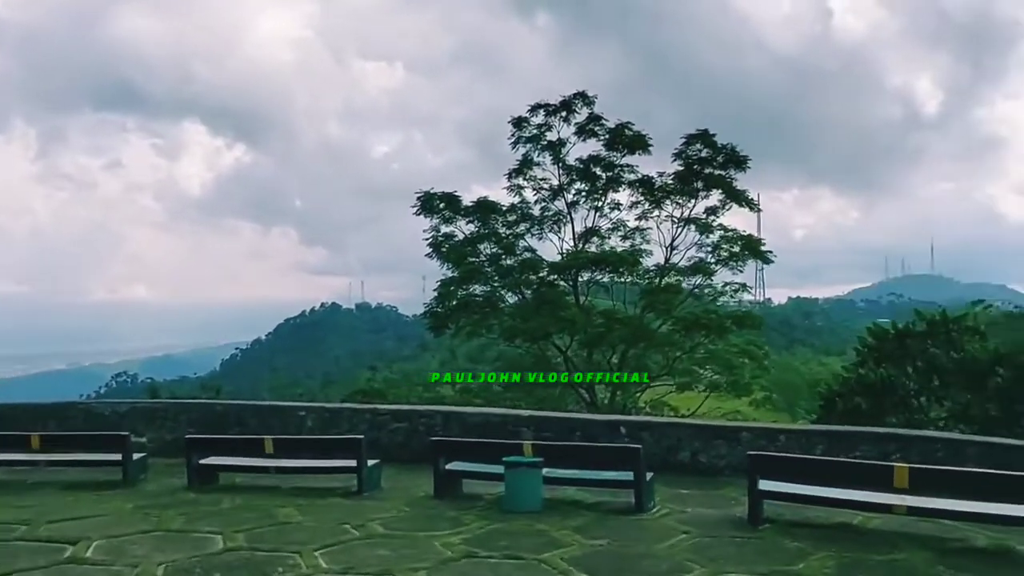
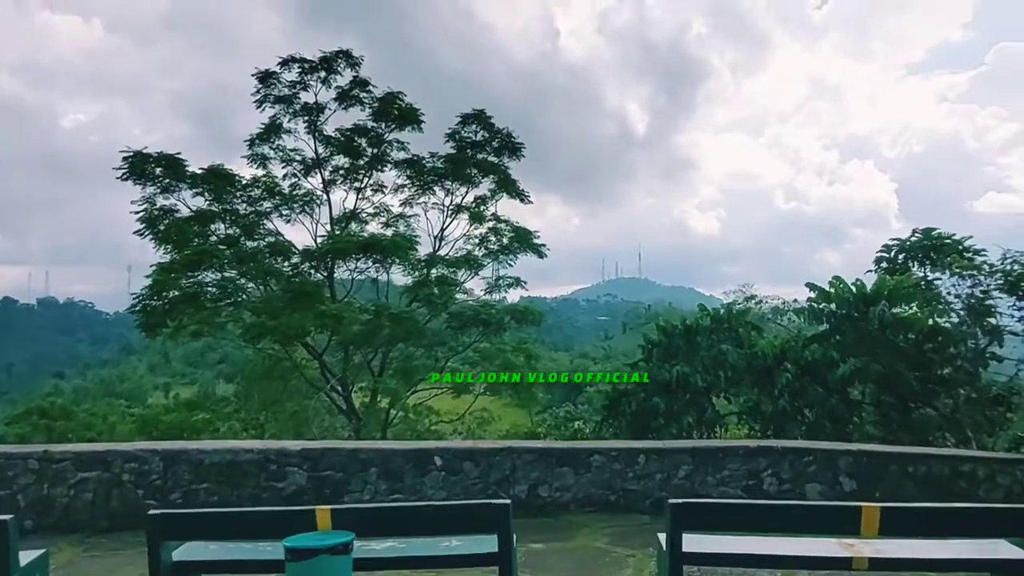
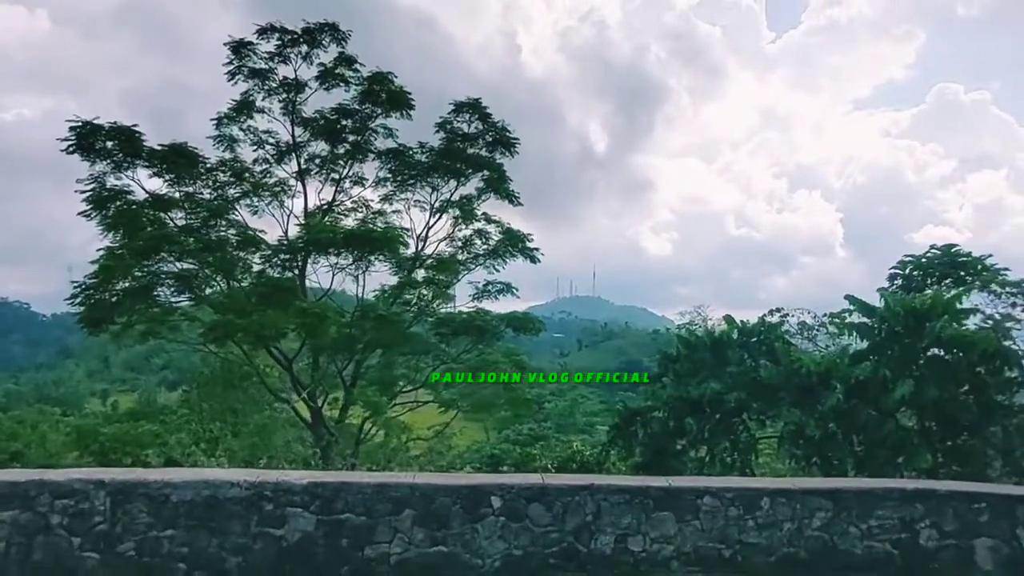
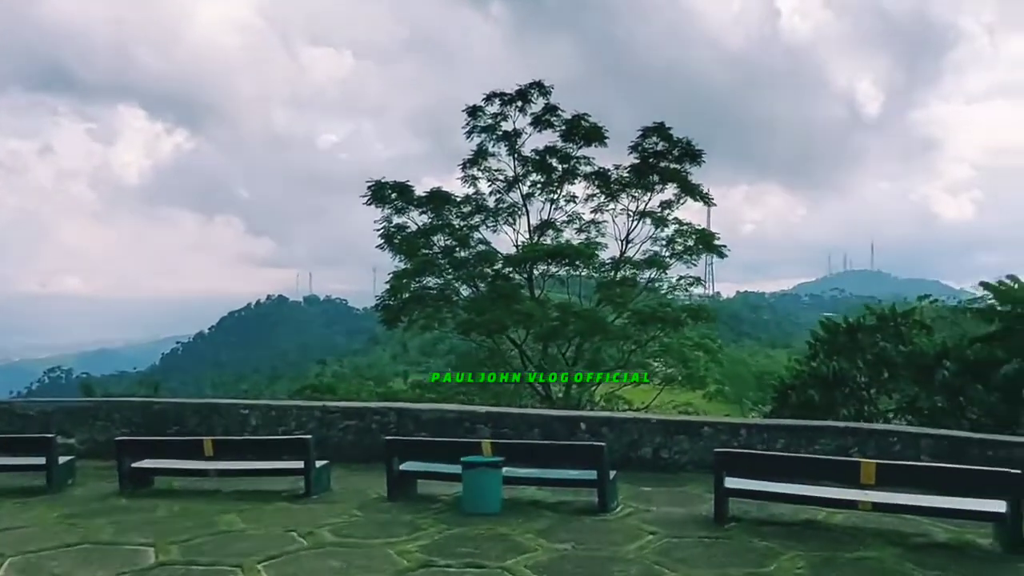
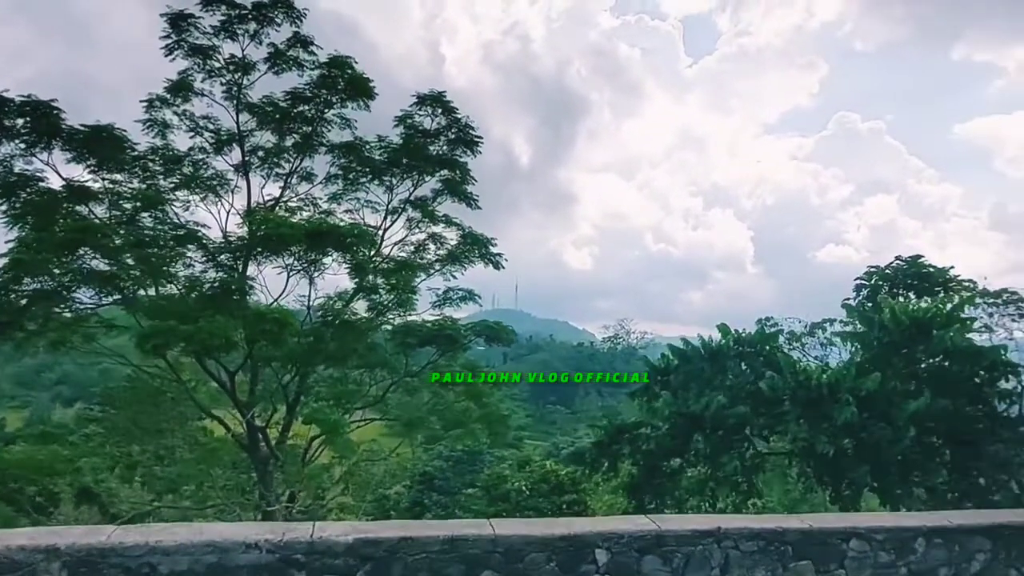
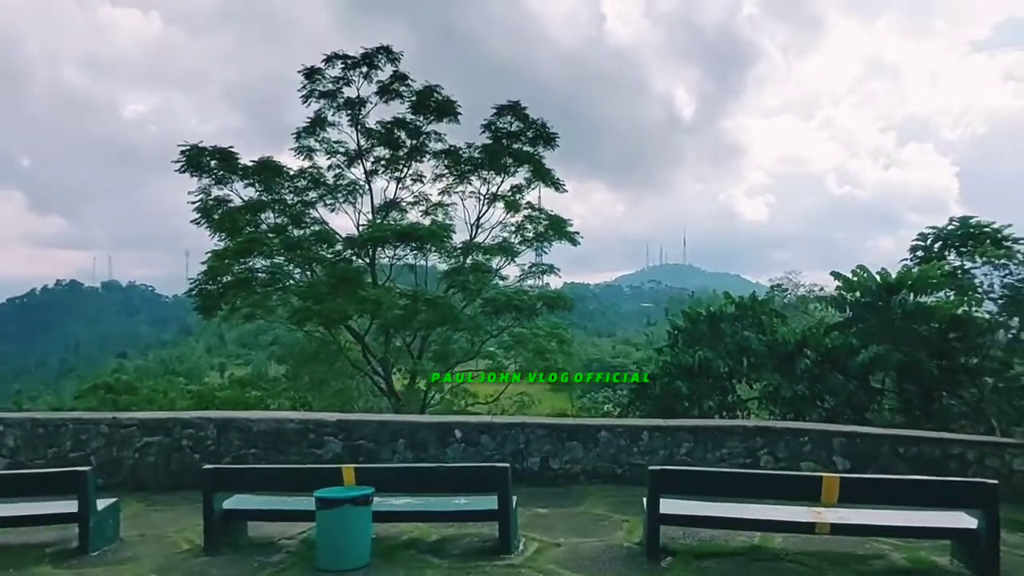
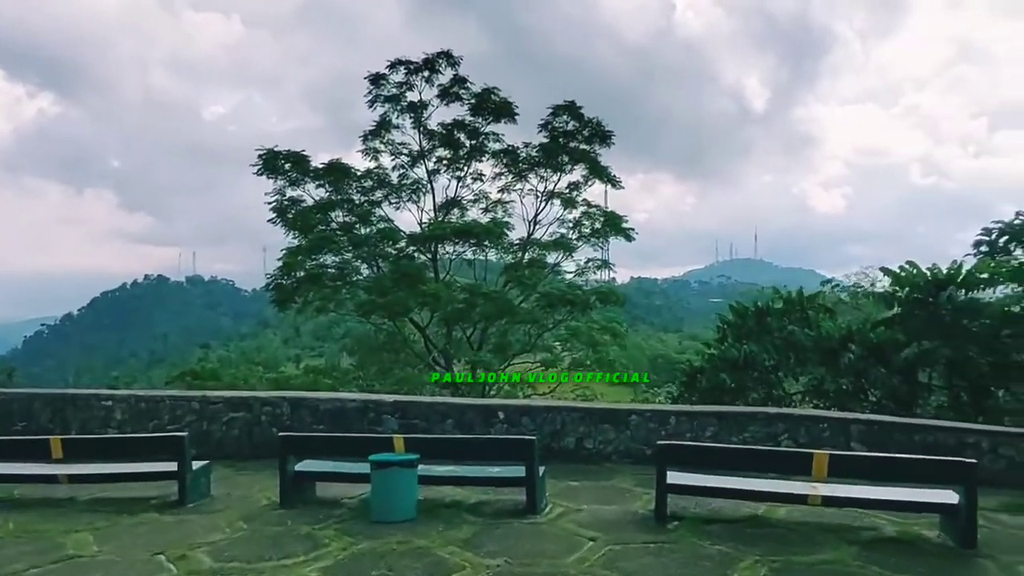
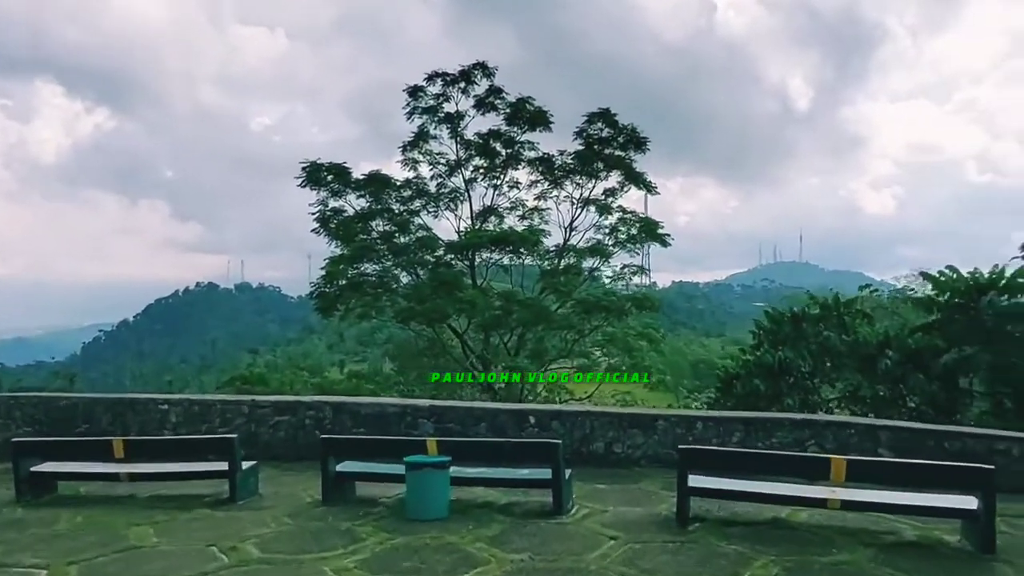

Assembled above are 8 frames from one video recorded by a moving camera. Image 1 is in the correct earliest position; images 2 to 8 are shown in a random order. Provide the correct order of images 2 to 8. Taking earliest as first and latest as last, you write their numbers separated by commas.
4, 8, 7, 6, 2, 3, 5
